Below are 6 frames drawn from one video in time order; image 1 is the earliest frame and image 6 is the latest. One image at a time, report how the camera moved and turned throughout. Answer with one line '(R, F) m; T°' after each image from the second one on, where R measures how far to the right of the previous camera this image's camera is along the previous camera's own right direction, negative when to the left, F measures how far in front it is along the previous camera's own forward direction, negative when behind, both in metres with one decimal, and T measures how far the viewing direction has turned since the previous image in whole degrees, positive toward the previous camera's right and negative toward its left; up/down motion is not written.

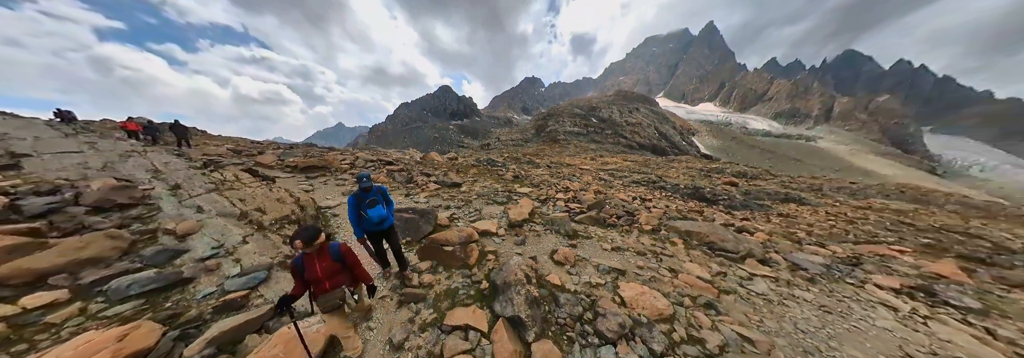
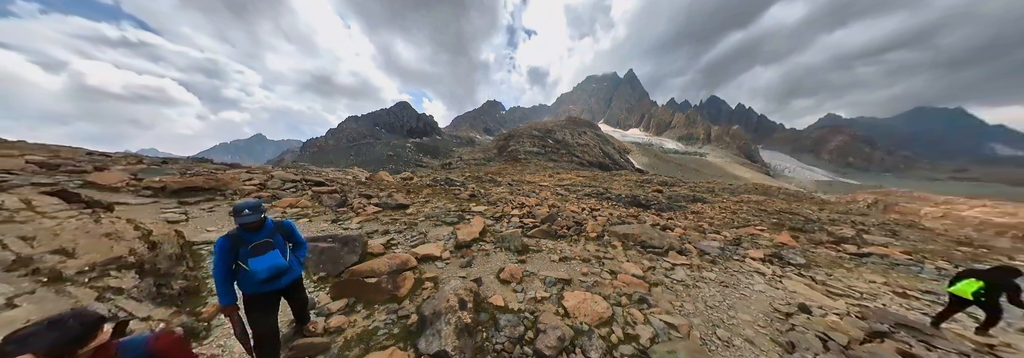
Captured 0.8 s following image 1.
(+0.6, +0.2) m; +10°
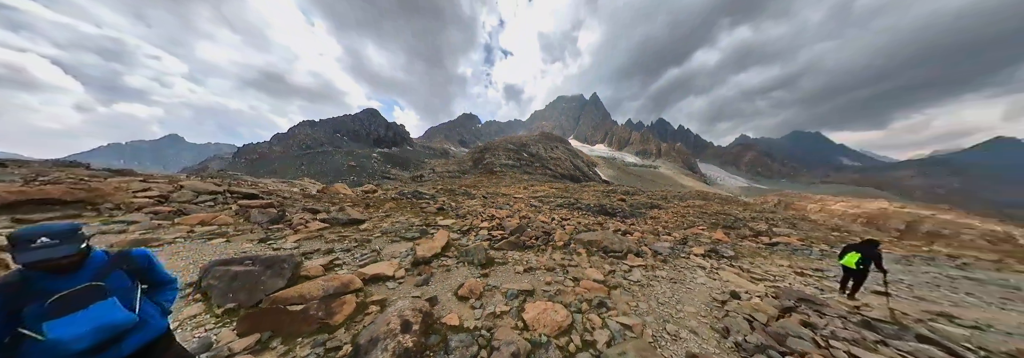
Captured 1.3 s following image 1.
(+0.4, +0.1) m; +7°
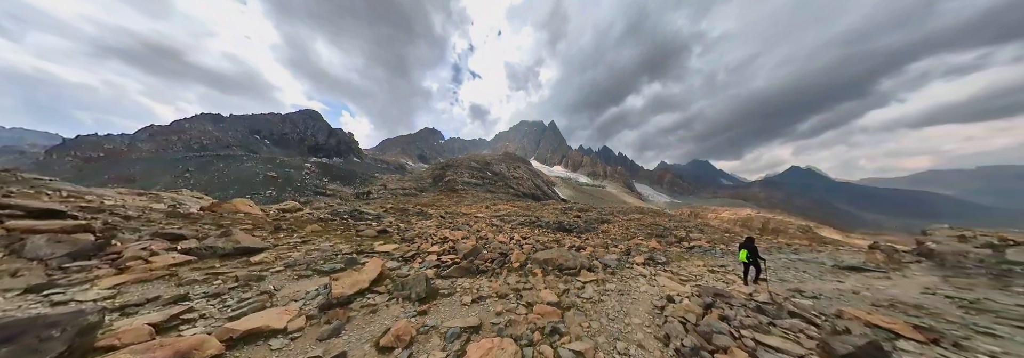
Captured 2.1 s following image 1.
(+0.3, +0.5) m; +11°
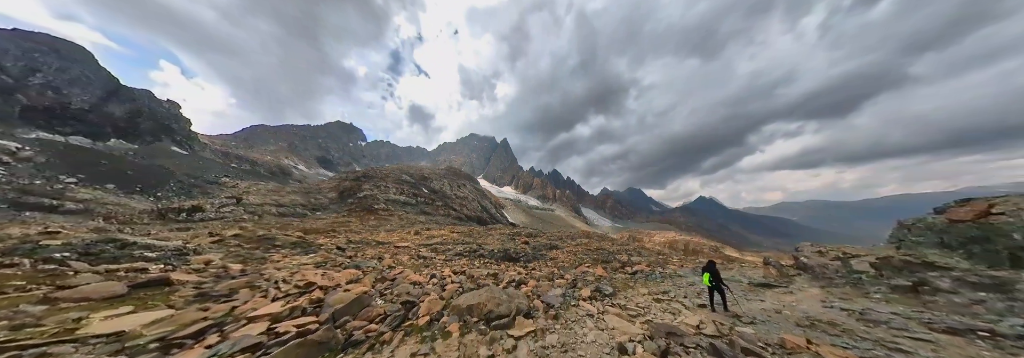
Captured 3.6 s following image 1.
(+0.3, +2.6) m; +17°
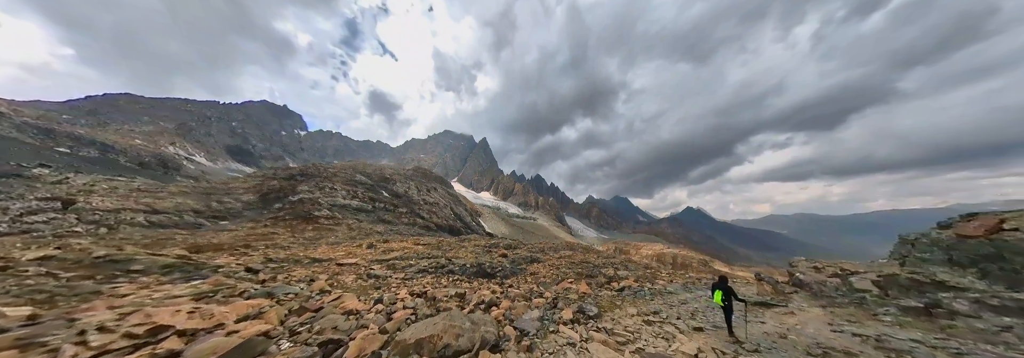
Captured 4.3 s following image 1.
(-0.1, +1.7) m; +6°
